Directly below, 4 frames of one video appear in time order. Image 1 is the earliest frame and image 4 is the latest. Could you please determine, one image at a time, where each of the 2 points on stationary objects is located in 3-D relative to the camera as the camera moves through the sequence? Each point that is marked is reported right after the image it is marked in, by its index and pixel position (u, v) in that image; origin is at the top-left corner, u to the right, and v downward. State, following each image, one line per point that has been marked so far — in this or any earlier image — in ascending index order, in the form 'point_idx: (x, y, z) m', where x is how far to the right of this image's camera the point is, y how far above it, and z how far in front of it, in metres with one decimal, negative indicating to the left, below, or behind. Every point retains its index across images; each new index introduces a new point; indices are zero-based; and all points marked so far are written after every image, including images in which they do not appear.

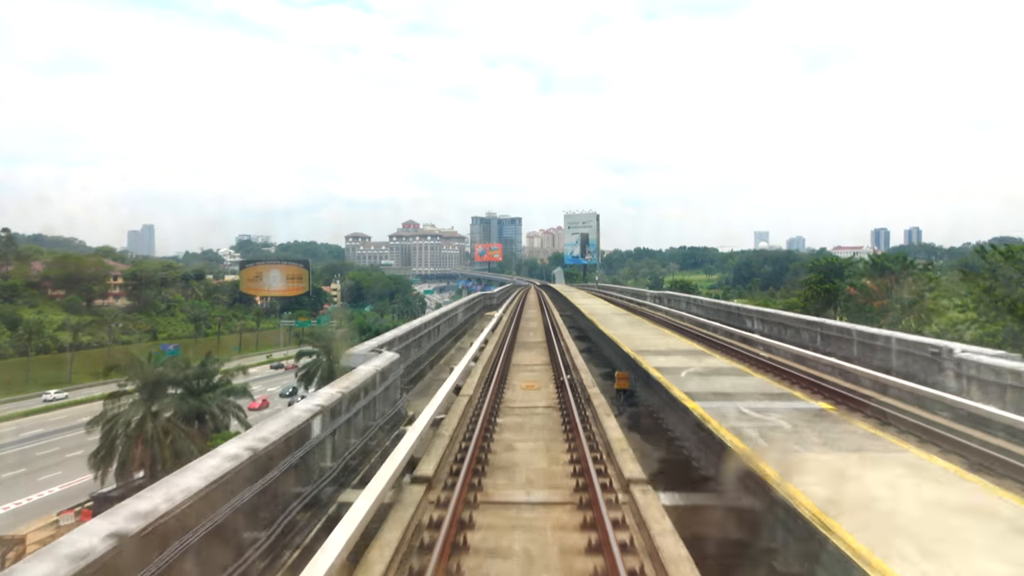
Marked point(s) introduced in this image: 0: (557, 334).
0: (+1.2, -1.3, +19.1) m
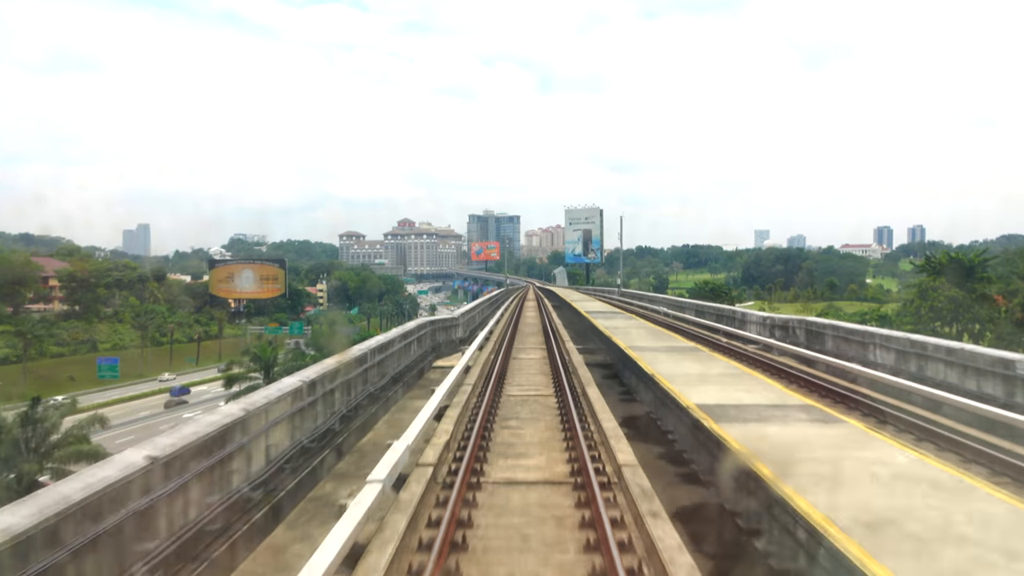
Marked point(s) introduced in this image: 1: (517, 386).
0: (+1.2, -1.3, +18.6) m
1: (+0.1, -1.8, +13.0) m
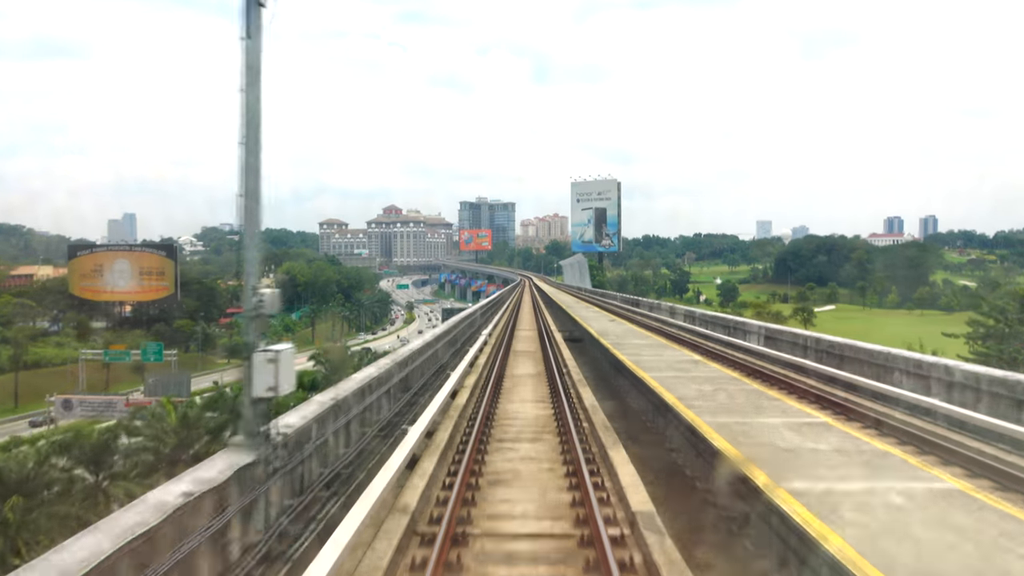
0: (+1.0, -1.1, +17.0) m
1: (0.0, -1.7, +11.4) m
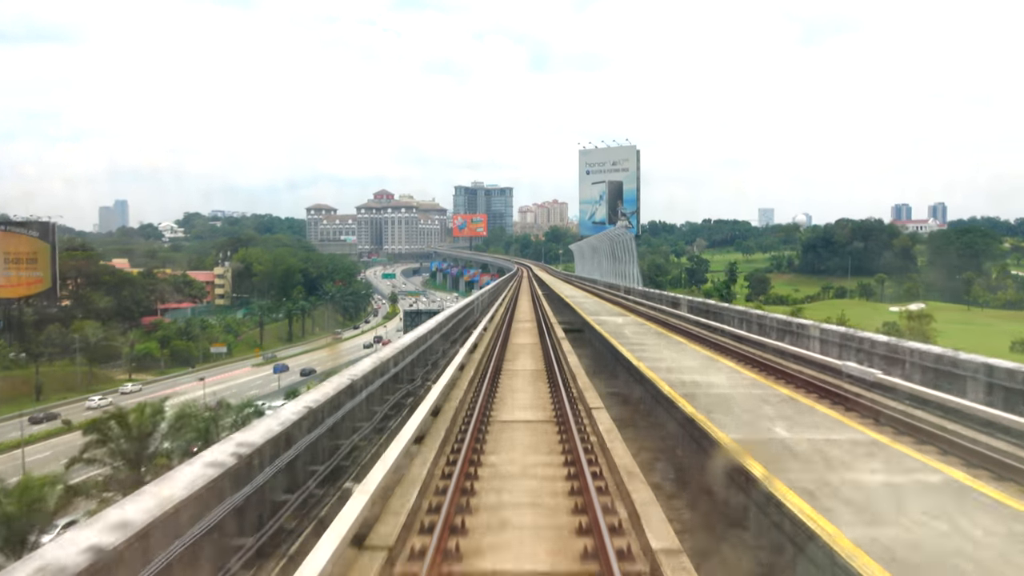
0: (+0.9, -0.9, +16.1) m
1: (-0.1, -1.5, +10.5) m
